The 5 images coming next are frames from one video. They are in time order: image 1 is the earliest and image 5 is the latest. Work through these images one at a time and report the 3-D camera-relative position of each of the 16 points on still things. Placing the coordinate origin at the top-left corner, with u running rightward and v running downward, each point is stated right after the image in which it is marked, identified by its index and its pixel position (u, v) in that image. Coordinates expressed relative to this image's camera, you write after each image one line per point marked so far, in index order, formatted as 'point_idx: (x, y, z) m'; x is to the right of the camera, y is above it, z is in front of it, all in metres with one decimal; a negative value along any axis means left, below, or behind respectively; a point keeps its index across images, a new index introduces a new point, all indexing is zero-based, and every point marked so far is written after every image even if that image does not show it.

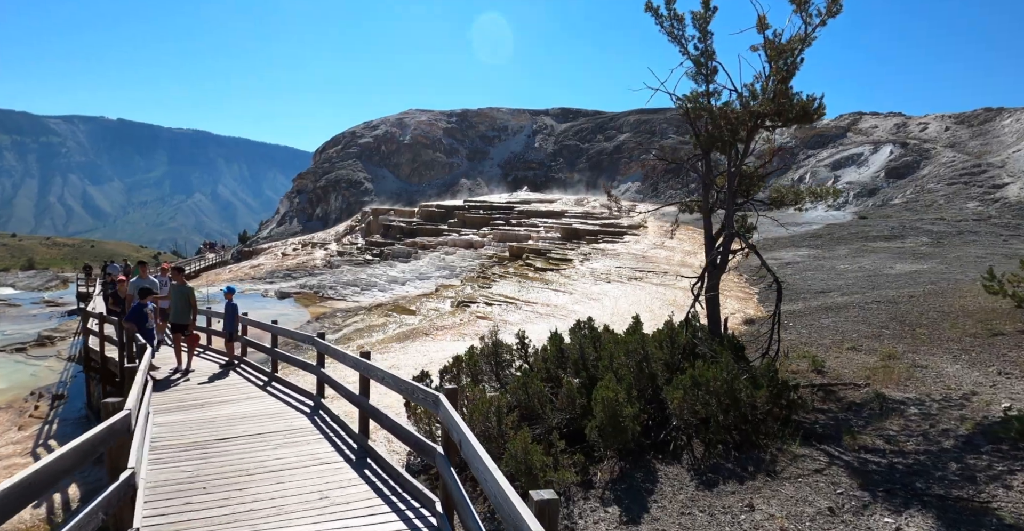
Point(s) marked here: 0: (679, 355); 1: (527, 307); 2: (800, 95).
0: (+1.8, -0.9, +6.1) m
1: (+0.3, -0.9, +12.7) m
2: (+3.5, +2.1, +7.1) m
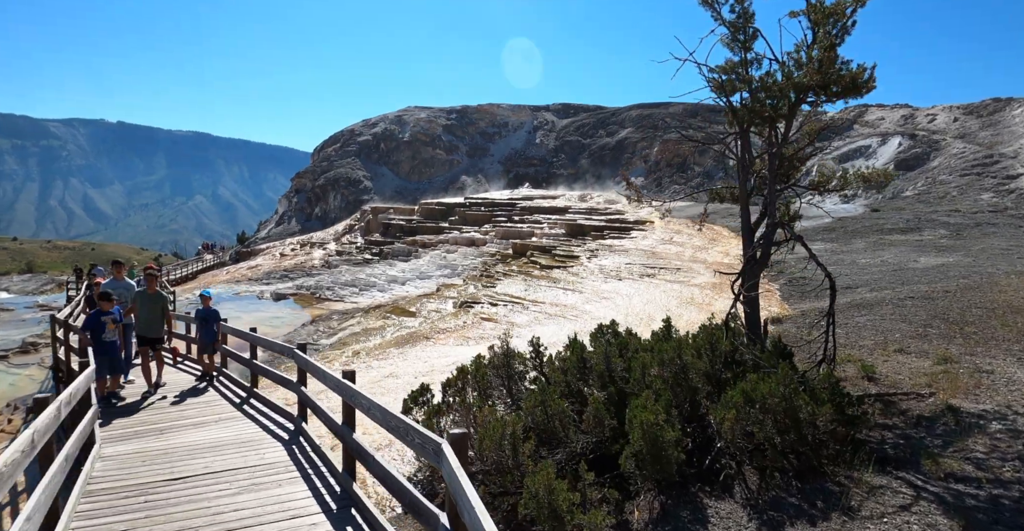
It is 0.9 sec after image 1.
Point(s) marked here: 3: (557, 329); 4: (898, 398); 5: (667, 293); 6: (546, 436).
0: (+1.9, -0.9, +5.2) m
1: (+0.5, -0.9, +11.9) m
2: (+3.6, +2.2, +6.2) m
3: (+0.8, -1.2, +10.2) m
4: (+4.0, -1.4, +5.9) m
5: (+3.5, -0.6, +12.9) m
6: (+0.3, -1.4, +4.6) m
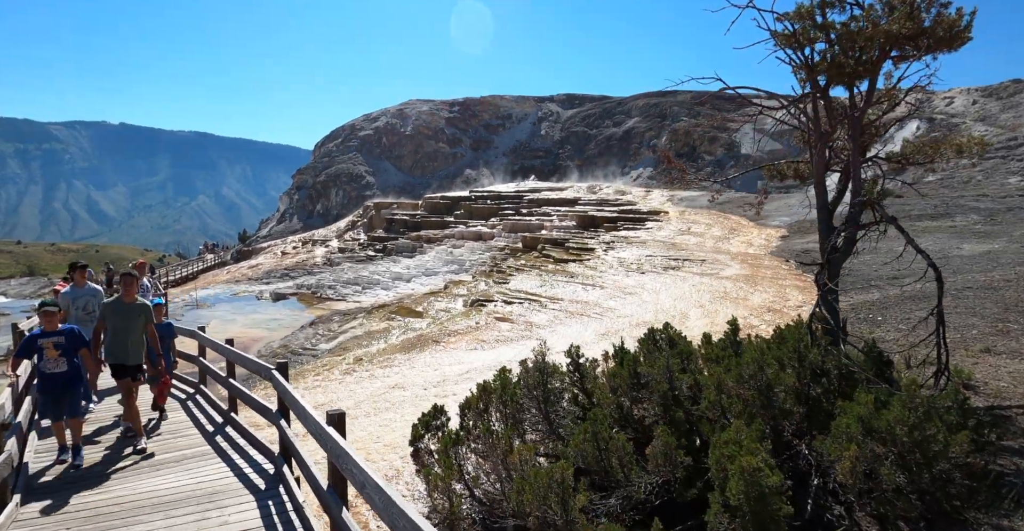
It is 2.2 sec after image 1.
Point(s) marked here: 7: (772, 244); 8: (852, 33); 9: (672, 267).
0: (+2.2, -0.8, +4.2) m
1: (+0.8, -0.8, +10.8) m
2: (+3.9, +2.3, +5.1) m
3: (+1.1, -1.1, +9.2) m
4: (+4.3, -1.2, +4.8) m
5: (+3.8, -0.5, +11.8) m
6: (+0.5, -1.3, +3.6) m
7: (+8.4, +0.7, +18.6) m
8: (+2.9, +2.0, +4.9) m
9: (+4.0, 0.0, +14.2) m
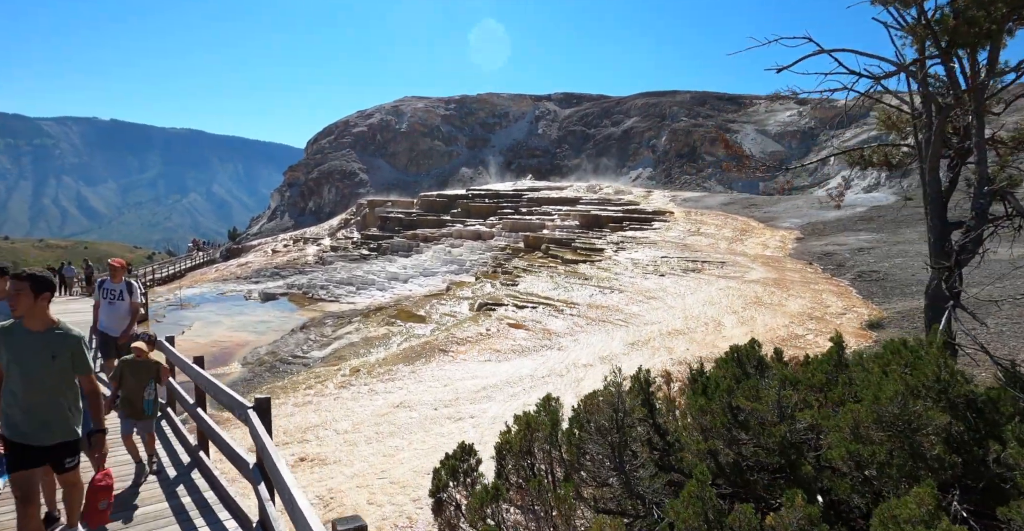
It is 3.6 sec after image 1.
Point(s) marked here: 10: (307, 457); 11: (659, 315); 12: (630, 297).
0: (+2.5, -0.8, +3.2) m
1: (+1.0, -0.8, +9.8) m
2: (+4.2, +2.3, +4.2) m
3: (+1.4, -1.1, +8.2) m
4: (+4.6, -1.3, +3.9) m
5: (+4.0, -0.5, +10.9) m
6: (+0.9, -1.3, +2.6) m
7: (+8.6, +0.6, +17.7) m
8: (+3.3, +1.9, +4.0) m
9: (+4.2, -0.1, +13.3) m
10: (-2.0, -1.8, +5.5) m
11: (+2.4, -0.8, +9.5) m
12: (+2.2, -0.6, +10.8) m
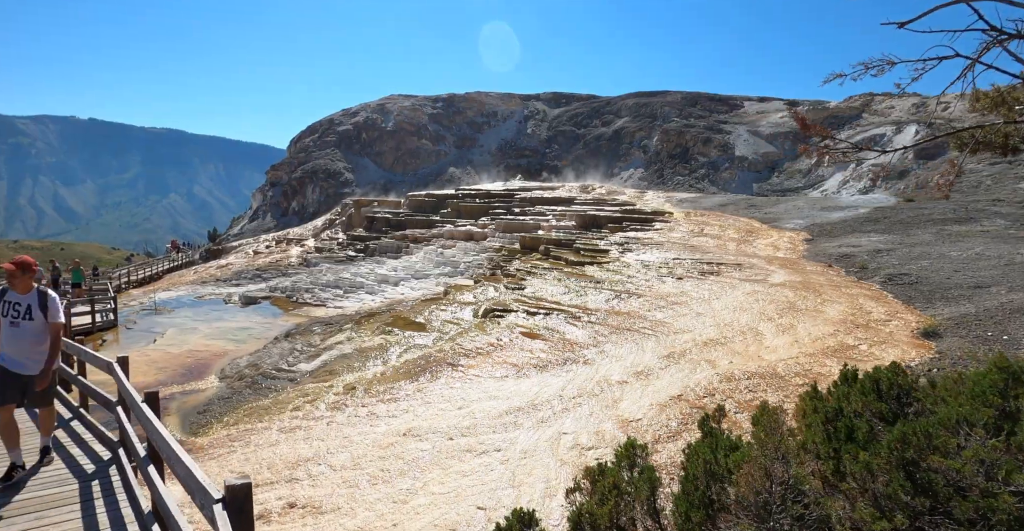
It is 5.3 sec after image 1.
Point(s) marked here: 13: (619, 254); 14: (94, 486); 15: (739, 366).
0: (+2.9, -0.8, +2.3) m
1: (+1.2, -0.8, +8.9) m
2: (+4.5, +2.2, +3.3) m
3: (+1.6, -1.1, +7.2) m
4: (+4.9, -1.3, +3.0) m
5: (+4.2, -0.5, +10.0) m
6: (+1.2, -1.3, +1.6) m
7: (+8.5, +0.5, +17.0) m
8: (+3.6, +1.9, +3.1) m
9: (+4.2, -0.1, +12.4) m
10: (-1.7, -1.9, +4.5) m
11: (+2.6, -0.8, +8.6) m
12: (+2.4, -0.6, +9.8) m
13: (+2.9, +0.3, +15.4) m
14: (-2.5, -1.3, +3.3) m
15: (+2.6, -1.2, +6.7) m
